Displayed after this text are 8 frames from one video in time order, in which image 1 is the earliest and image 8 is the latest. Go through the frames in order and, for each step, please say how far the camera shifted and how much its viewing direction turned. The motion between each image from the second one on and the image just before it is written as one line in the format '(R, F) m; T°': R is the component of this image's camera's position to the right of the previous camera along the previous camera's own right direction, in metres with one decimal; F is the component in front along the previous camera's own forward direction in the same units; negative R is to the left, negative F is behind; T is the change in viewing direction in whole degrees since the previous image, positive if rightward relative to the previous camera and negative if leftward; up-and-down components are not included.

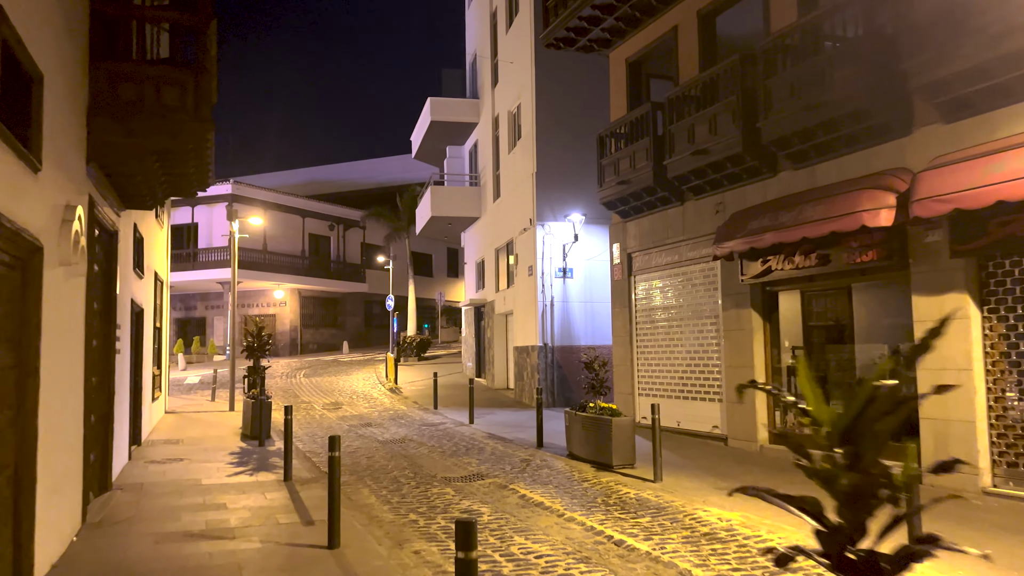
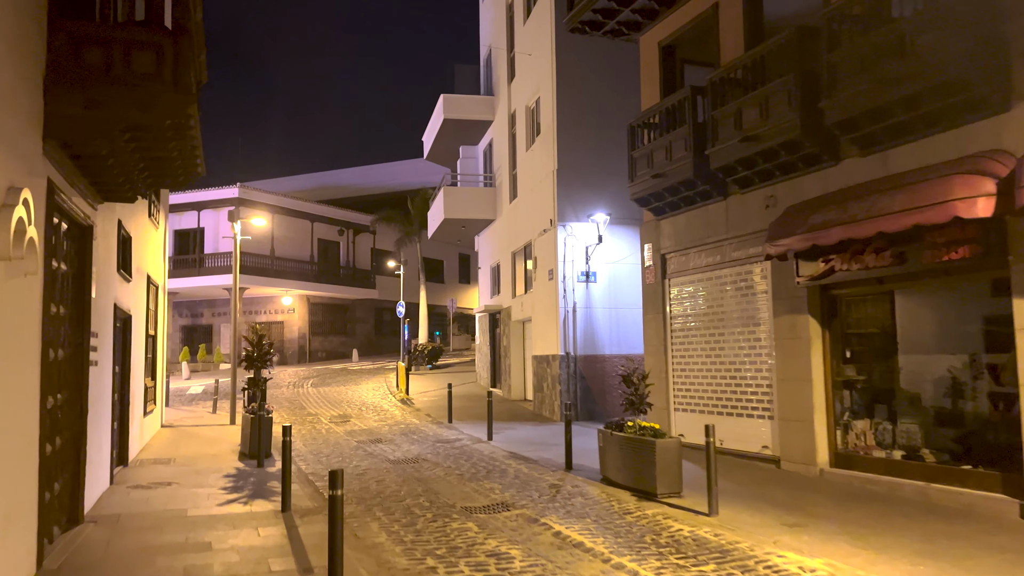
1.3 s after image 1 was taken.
(-0.2, +1.2) m; -1°
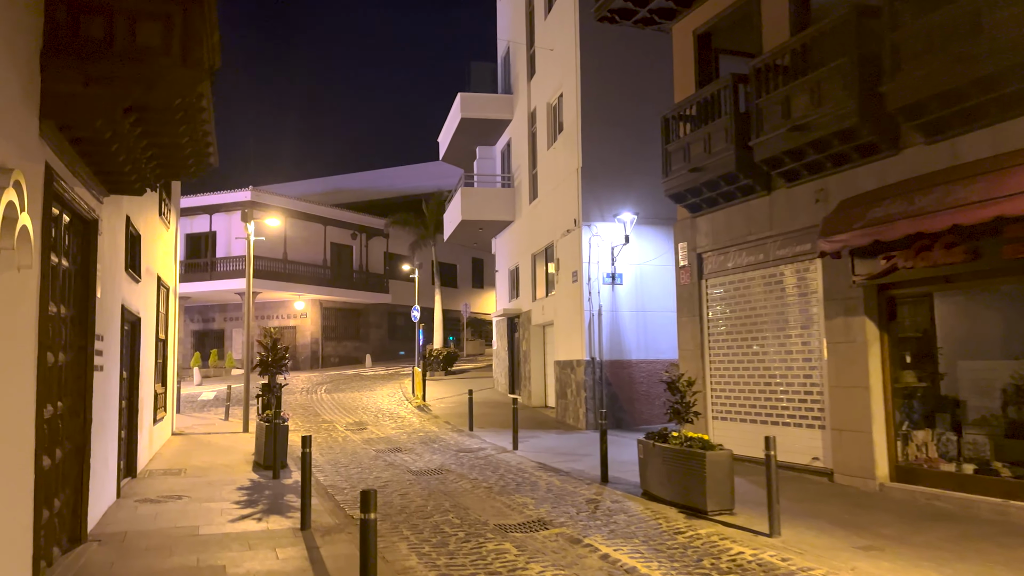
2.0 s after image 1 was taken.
(-0.3, +0.7) m; -1°
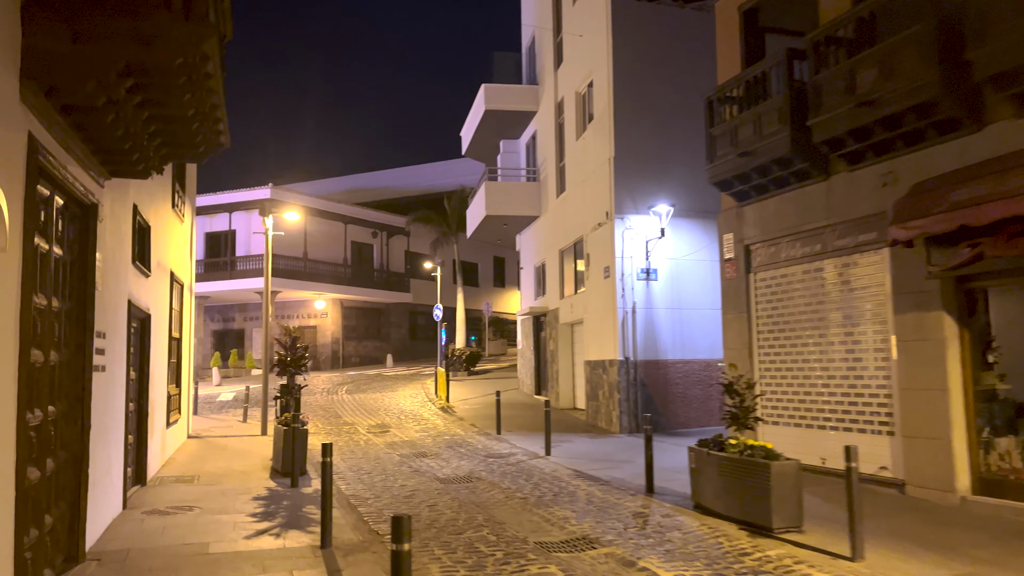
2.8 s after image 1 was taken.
(-0.2, +0.8) m; -1°
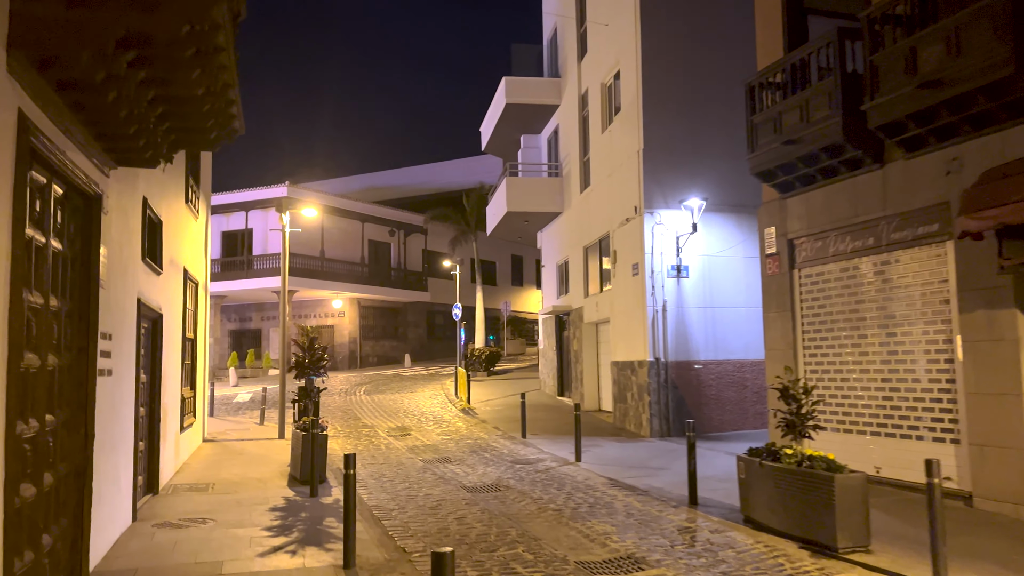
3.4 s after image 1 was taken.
(-0.2, +0.6) m; -1°
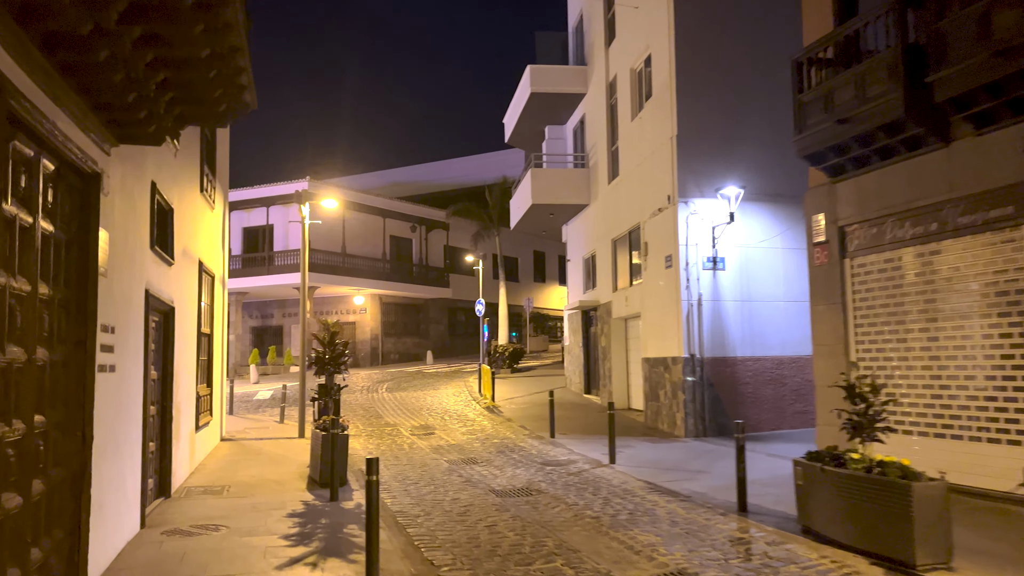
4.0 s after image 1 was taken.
(-0.1, +0.6) m; -2°
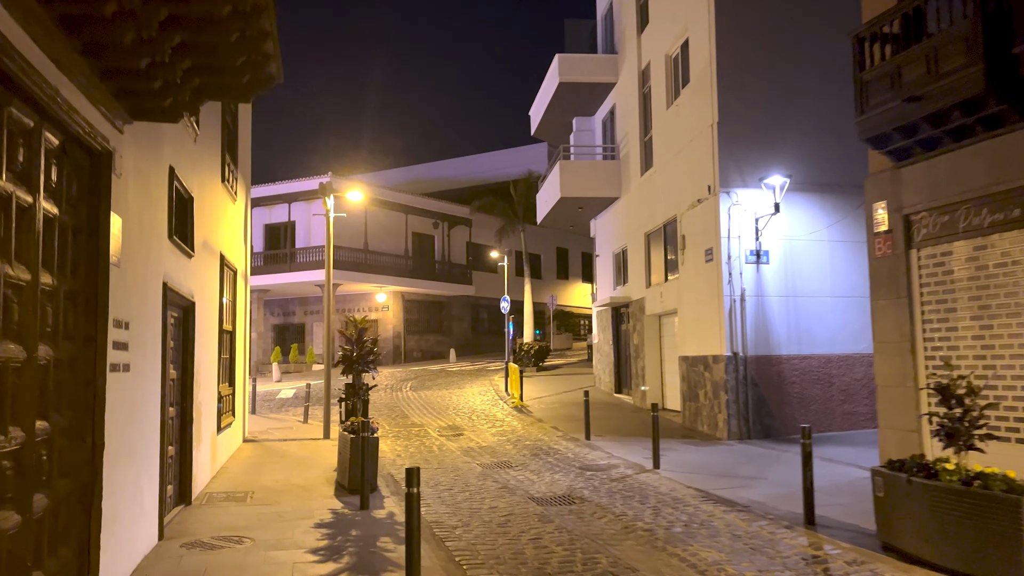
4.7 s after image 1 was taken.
(-0.2, +0.6) m; -1°
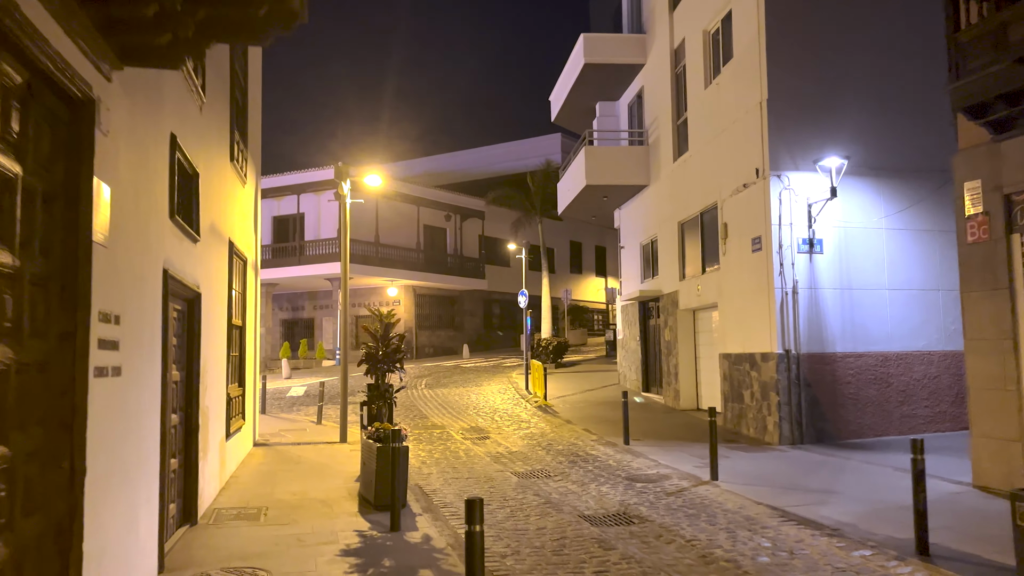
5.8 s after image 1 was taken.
(-0.4, +1.1) m; 0°
